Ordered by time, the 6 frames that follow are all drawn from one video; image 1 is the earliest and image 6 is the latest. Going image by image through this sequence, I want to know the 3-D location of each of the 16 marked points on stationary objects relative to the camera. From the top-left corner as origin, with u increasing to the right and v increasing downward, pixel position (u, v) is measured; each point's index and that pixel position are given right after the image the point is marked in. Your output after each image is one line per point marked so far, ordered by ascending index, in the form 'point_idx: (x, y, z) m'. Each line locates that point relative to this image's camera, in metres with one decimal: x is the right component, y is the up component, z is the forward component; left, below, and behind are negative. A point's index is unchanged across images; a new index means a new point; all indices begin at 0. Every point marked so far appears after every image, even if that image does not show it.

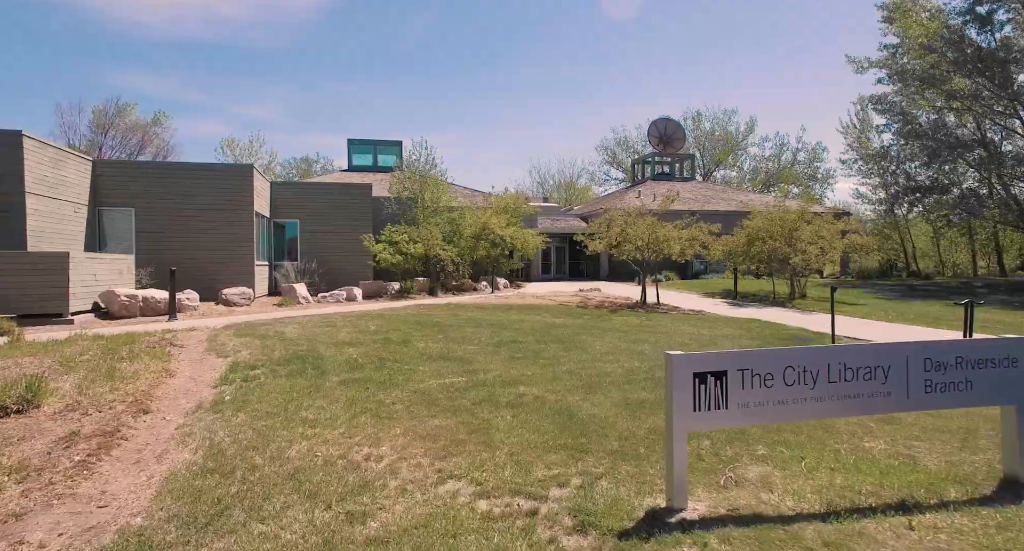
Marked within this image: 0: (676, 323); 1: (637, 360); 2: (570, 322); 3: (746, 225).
0: (+3.0, -0.9, +10.5) m
1: (+1.4, -1.0, +6.6) m
2: (+1.0, -0.8, +10.0) m
3: (+7.0, +1.6, +17.3) m
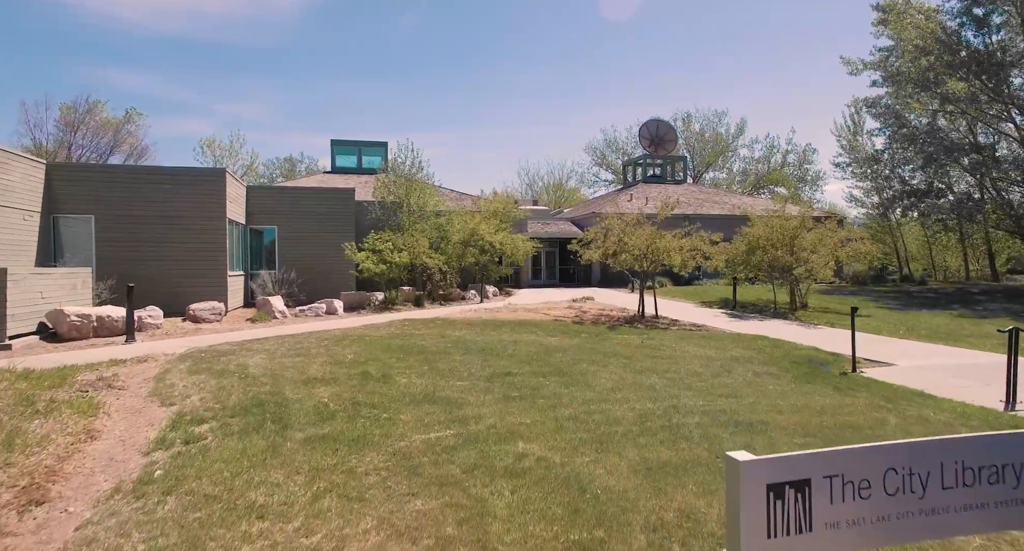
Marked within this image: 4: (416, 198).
0: (+2.9, -1.2, +9.8) m
1: (+1.4, -1.3, +5.8) m
2: (+0.9, -1.1, +9.2) m
3: (+6.8, +1.3, +16.6) m
4: (-3.4, +2.7, +20.0) m
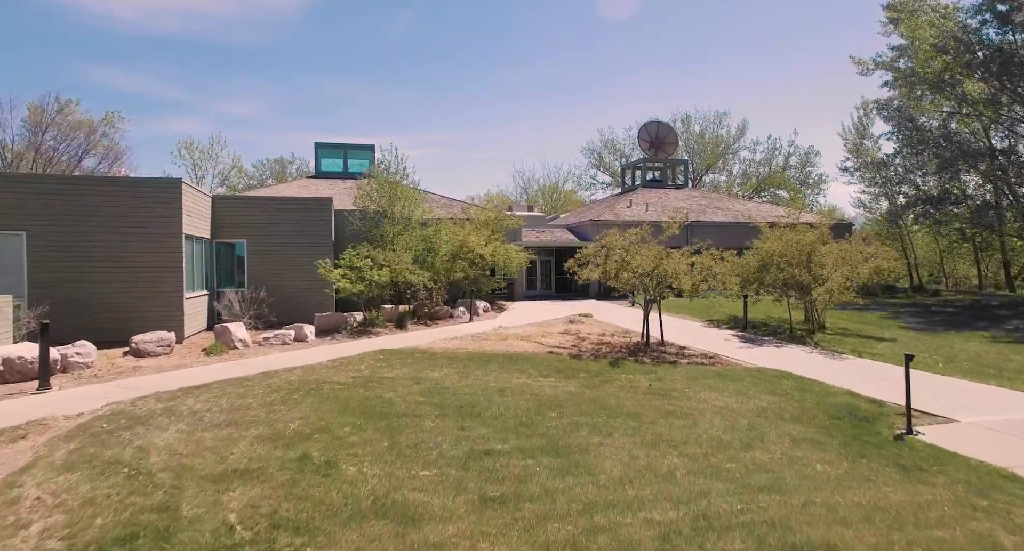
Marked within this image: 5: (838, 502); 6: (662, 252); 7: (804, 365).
0: (+2.7, -1.7, +8.4) m
1: (+1.2, -1.7, +4.4) m
2: (+0.7, -1.6, +7.8) m
3: (+6.5, +0.8, +15.2) m
4: (-3.6, +2.2, +18.6) m
5: (+2.6, -1.8, +4.5) m
6: (+3.1, +0.5, +11.8) m
7: (+5.6, -1.7, +11.0) m
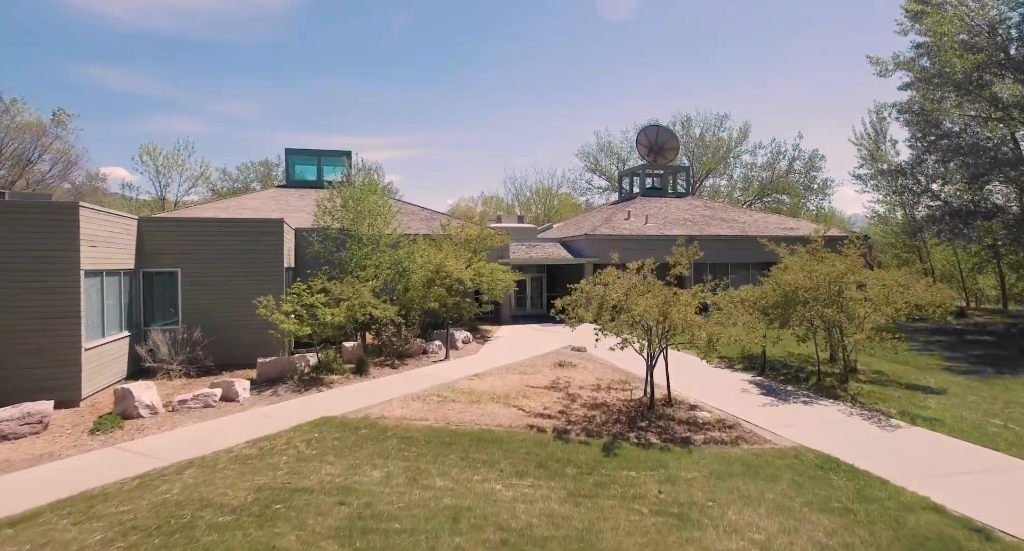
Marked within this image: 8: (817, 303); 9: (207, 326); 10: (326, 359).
0: (+2.3, -2.5, +6.2) m
1: (+0.8, -2.5, +2.2) m
2: (+0.3, -2.4, +5.6) m
3: (+6.1, 0.0, +13.0) m
4: (-4.1, +1.4, +16.3) m
5: (+2.2, -2.6, +2.3) m
6: (+2.7, -0.3, +9.6) m
7: (+5.2, -2.5, +8.8) m
8: (+6.5, -0.6, +12.2) m
9: (-6.9, -1.1, +13.0) m
10: (-4.0, -1.9, +12.8) m
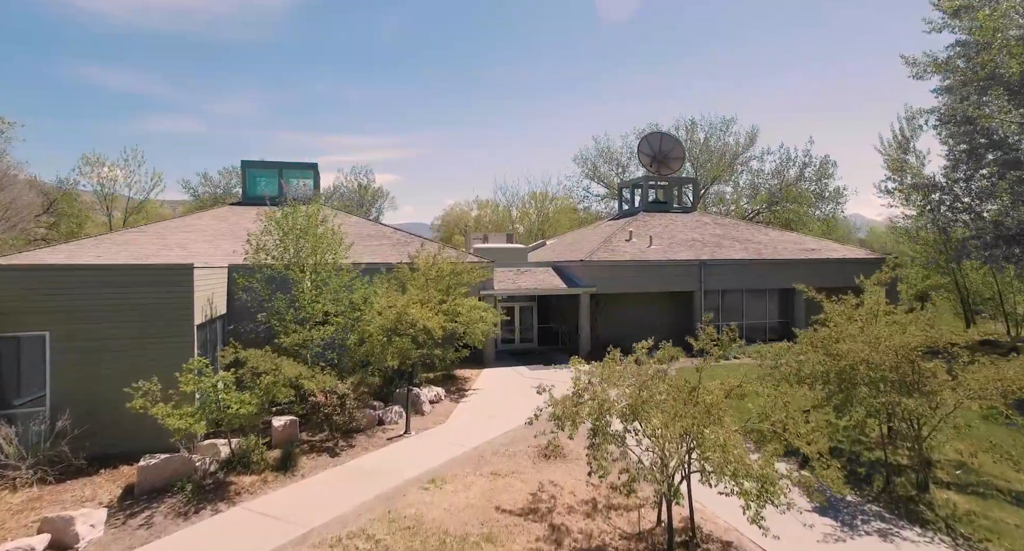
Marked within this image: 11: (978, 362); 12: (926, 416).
0: (+1.8, -3.6, +3.2) m
1: (+0.4, -3.7, -0.8) m
2: (-0.2, -3.5, +2.6) m
3: (+5.6, -1.1, +10.1) m
4: (-4.6, +0.3, +13.3) m
5: (+1.7, -3.7, -0.7) m
6: (+2.2, -1.4, +6.6) m
7: (+4.7, -3.7, +5.8) m
8: (+6.0, -1.7, +9.2) m
9: (-7.4, -2.3, +10.0) m
10: (-4.5, -3.0, +9.7) m
11: (+7.7, -1.4, +9.6) m
12: (+6.6, -2.2, +9.3) m
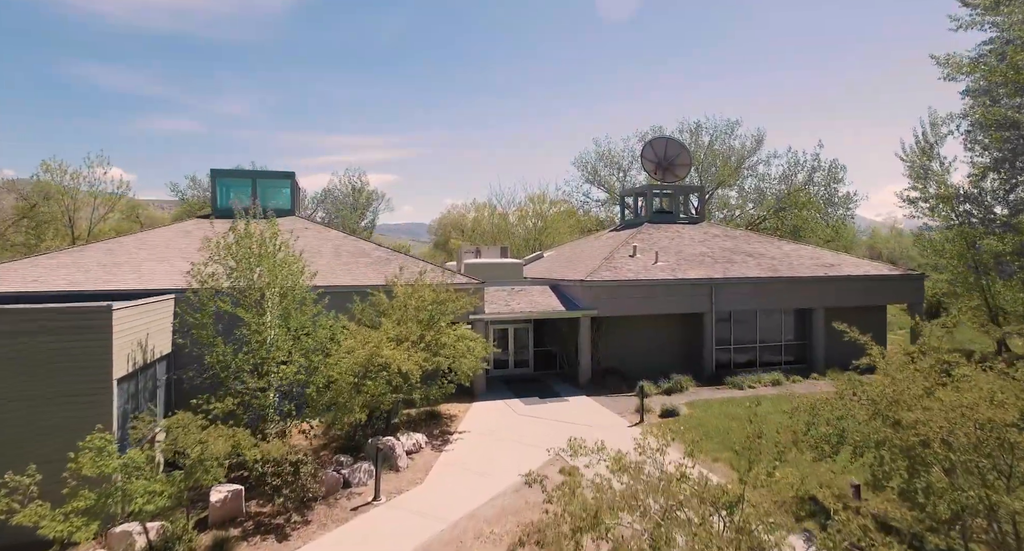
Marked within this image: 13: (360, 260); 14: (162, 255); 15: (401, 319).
0: (+1.6, -4.3, +1.3) m
1: (+0.2, -4.3, -2.7) m
2: (-0.4, -4.2, +0.7) m
3: (+5.4, -1.8, +8.2) m
4: (-4.8, -0.4, +11.4) m
5: (+1.5, -4.4, -2.6) m
6: (+2.0, -2.1, +4.7) m
7: (+4.5, -4.3, +3.9) m
8: (+5.8, -2.4, +7.3) m
9: (-7.6, -2.9, +8.0) m
10: (-4.8, -3.7, +7.8) m
11: (+7.5, -2.1, +7.7) m
12: (+6.3, -2.9, +7.4) m
13: (-4.3, +0.4, +16.2) m
14: (-9.5, +0.7, +15.4) m
15: (-2.5, -1.0, +12.9) m
